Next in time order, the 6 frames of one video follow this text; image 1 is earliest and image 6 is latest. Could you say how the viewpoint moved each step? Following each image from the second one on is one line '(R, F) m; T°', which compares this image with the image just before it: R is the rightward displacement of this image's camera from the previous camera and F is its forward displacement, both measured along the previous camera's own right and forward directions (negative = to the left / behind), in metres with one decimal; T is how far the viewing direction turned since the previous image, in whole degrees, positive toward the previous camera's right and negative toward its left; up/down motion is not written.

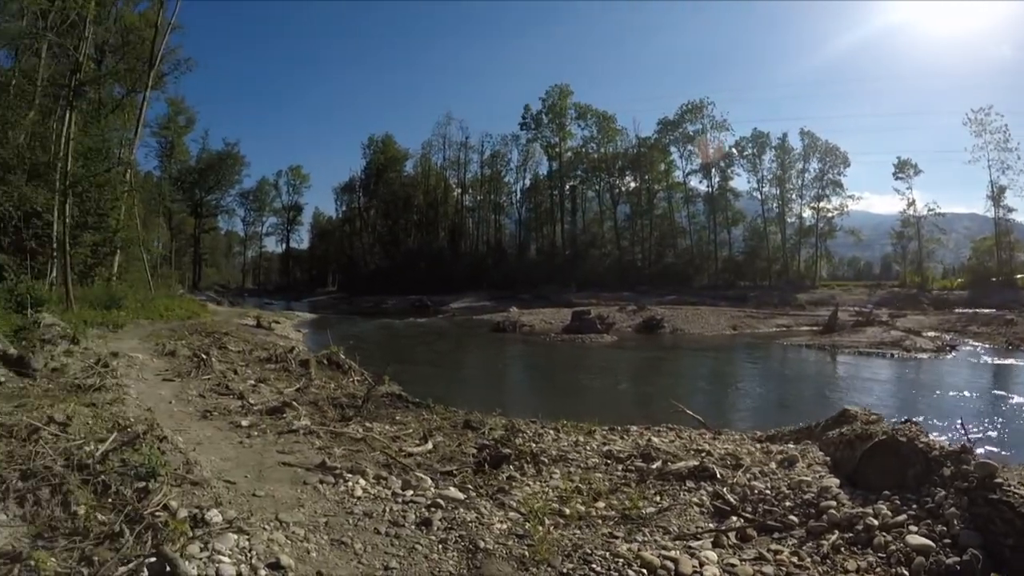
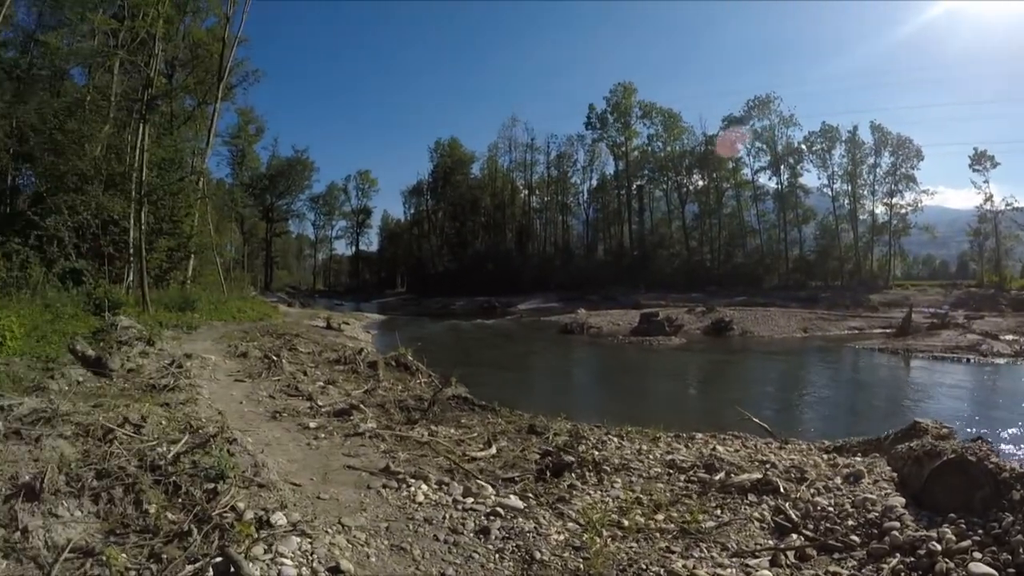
(0.0, 0.0) m; -5°
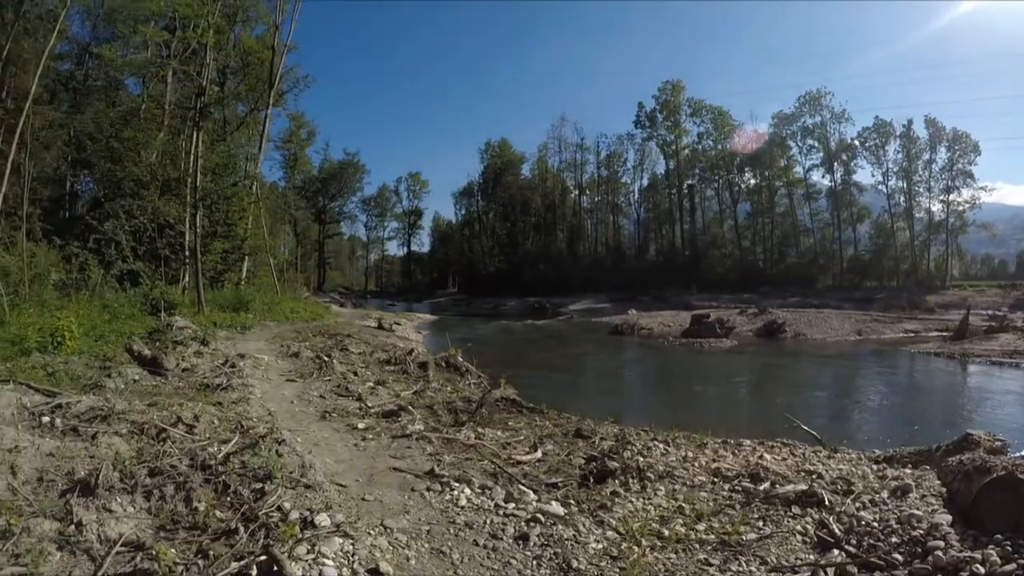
(0.0, 0.0) m; -4°
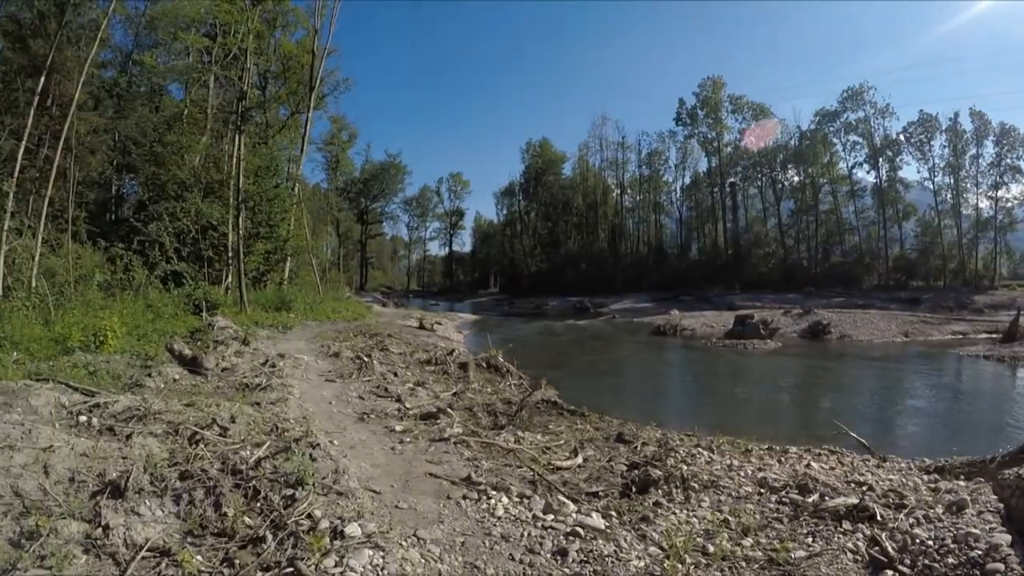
(0.0, +0.1) m; -3°
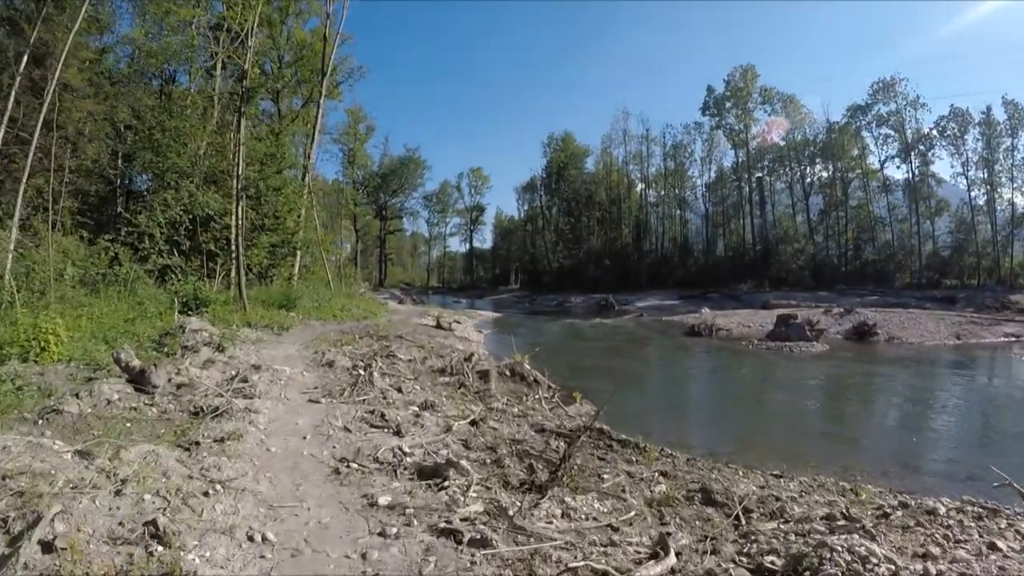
(-0.1, +1.4) m; -2°
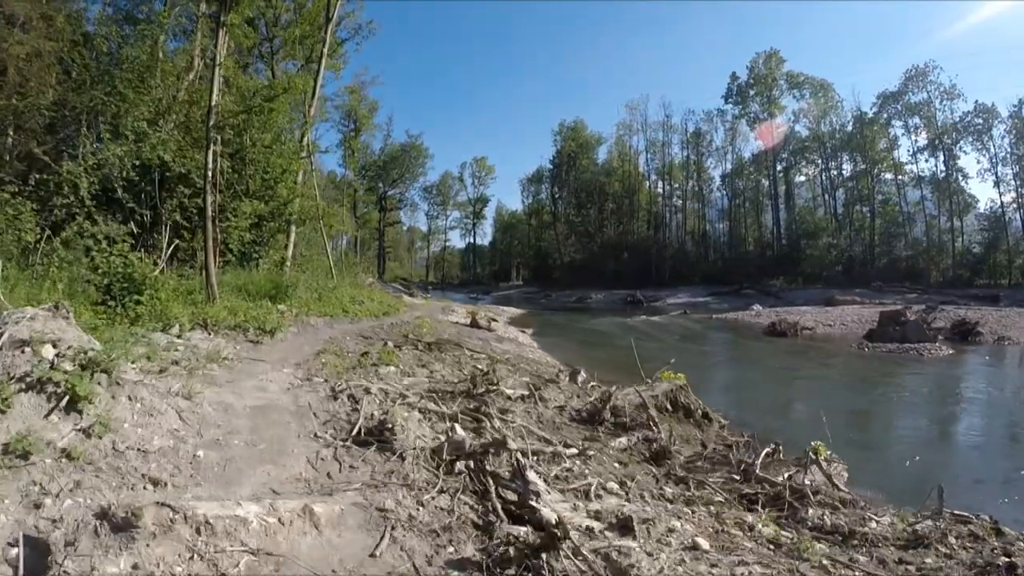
(-1.5, +4.0) m; +1°
